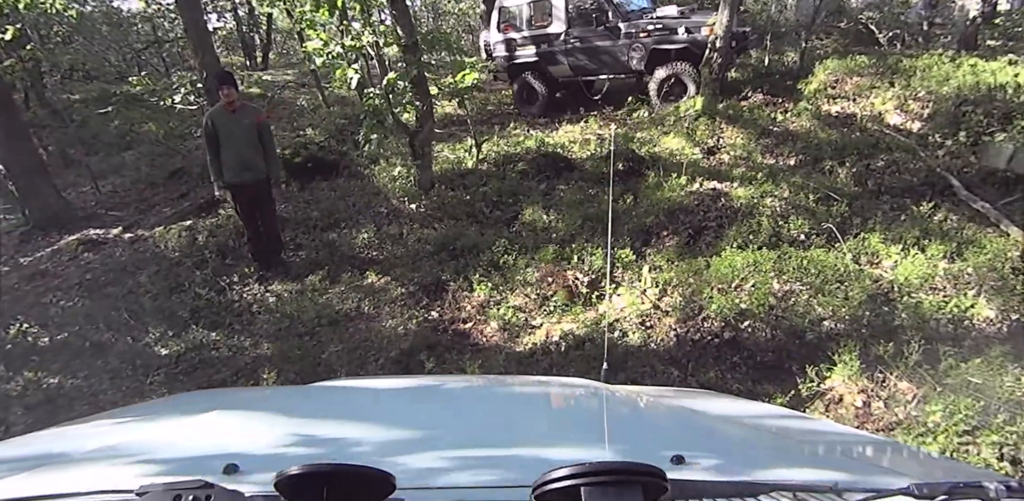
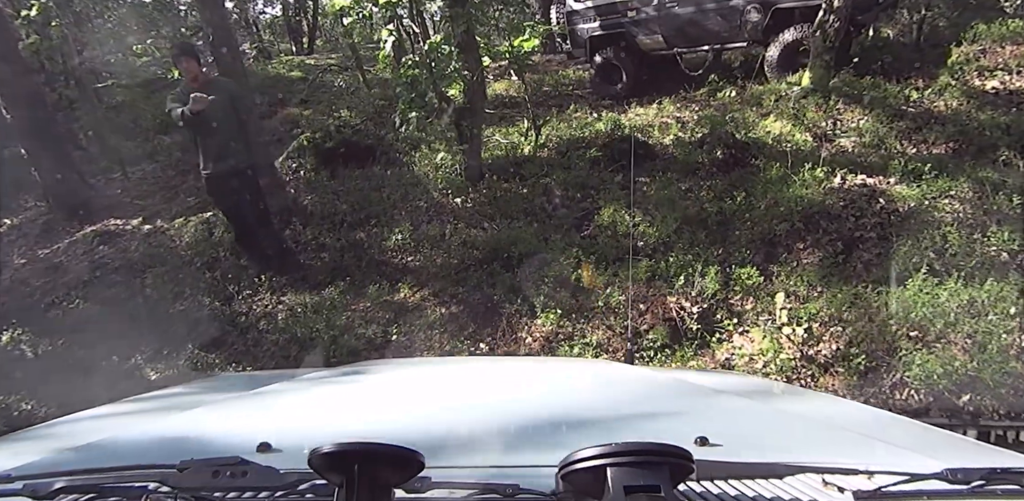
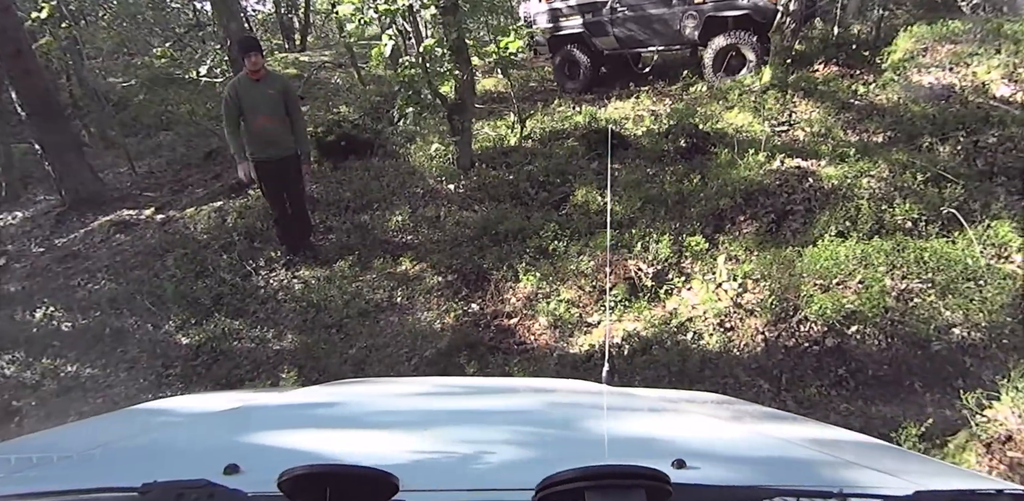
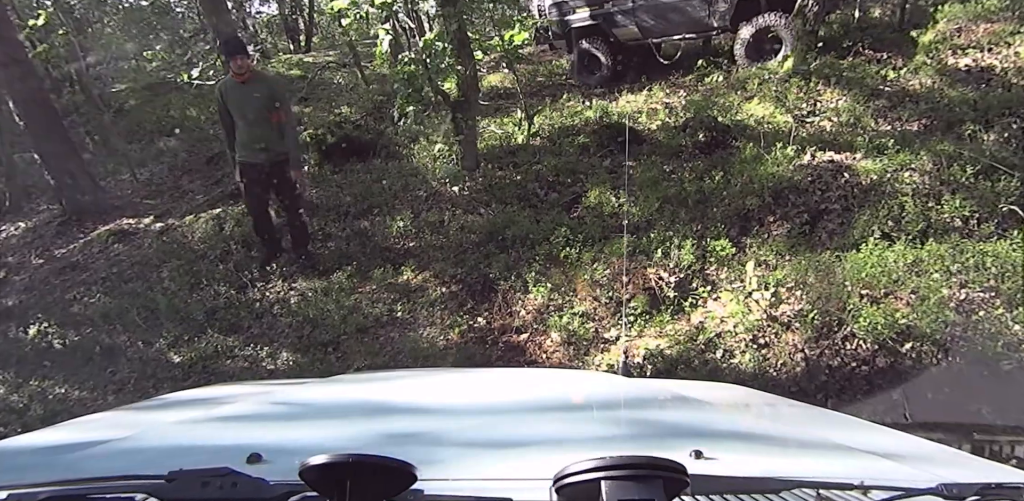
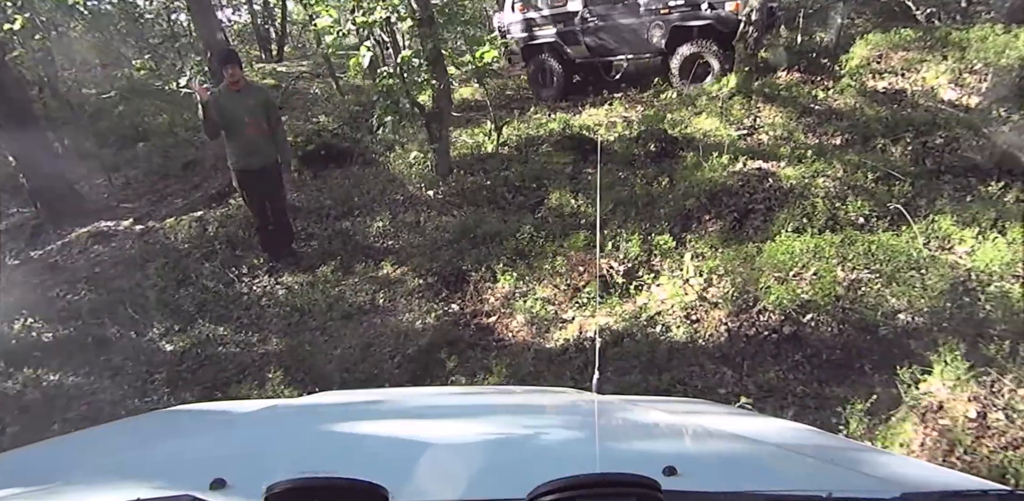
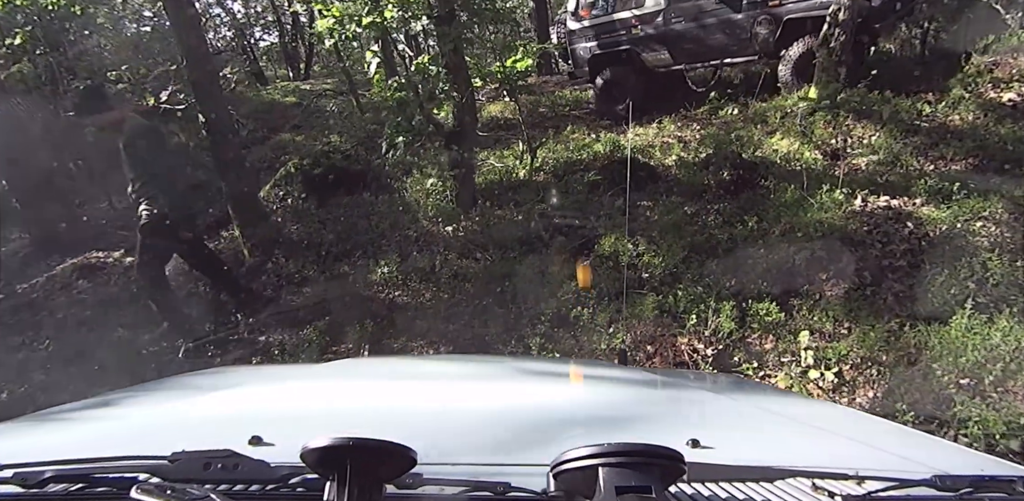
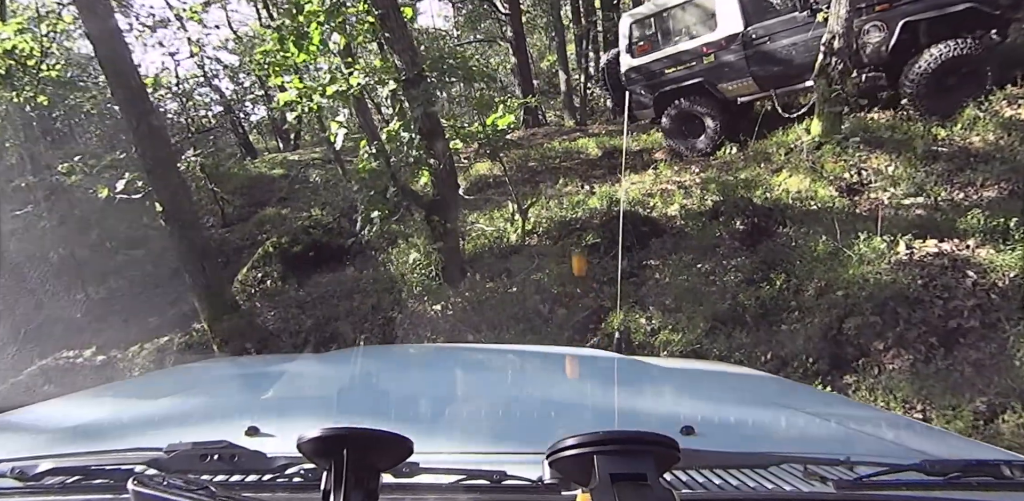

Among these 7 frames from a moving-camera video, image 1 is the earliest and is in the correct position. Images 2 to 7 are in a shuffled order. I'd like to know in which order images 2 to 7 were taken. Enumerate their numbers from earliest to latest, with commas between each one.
5, 3, 4, 2, 6, 7
